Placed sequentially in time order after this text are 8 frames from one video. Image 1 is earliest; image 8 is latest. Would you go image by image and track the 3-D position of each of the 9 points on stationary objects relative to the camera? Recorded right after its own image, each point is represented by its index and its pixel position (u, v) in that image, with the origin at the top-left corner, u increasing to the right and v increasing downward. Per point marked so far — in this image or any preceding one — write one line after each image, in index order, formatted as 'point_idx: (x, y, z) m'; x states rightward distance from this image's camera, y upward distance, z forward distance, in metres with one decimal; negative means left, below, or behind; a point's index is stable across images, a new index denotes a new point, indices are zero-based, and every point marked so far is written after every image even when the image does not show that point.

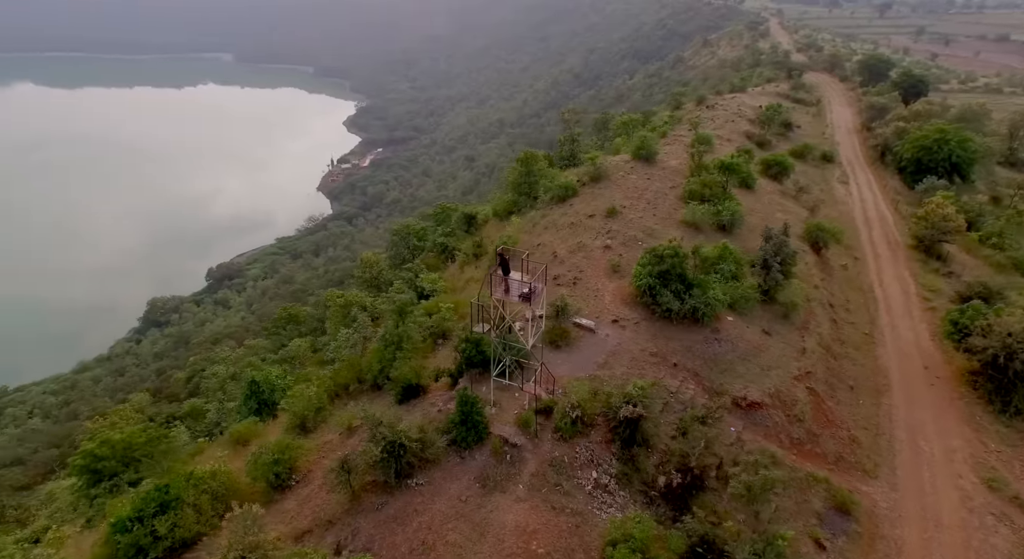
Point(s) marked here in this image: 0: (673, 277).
0: (+5.1, +0.1, +19.6) m
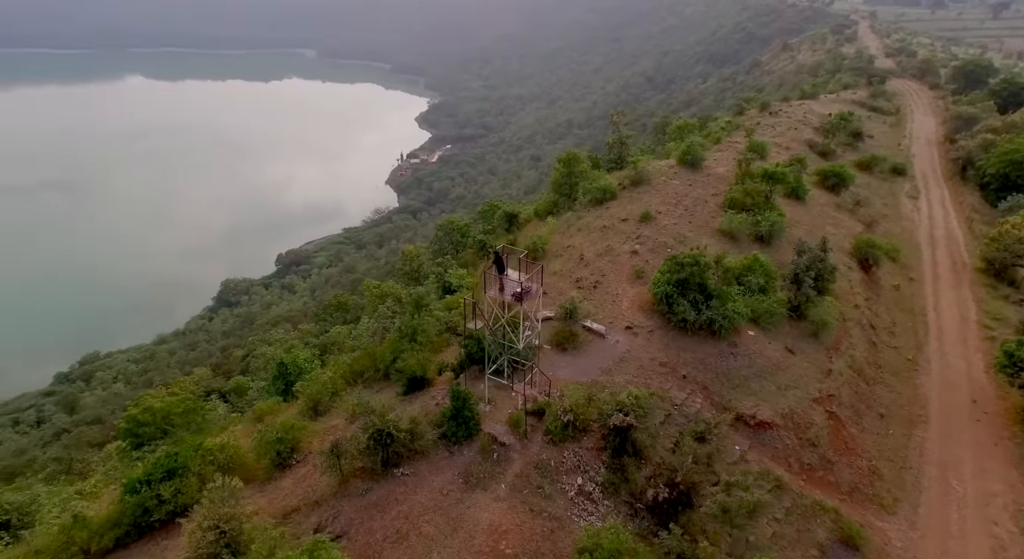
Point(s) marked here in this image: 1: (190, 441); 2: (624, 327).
0: (+5.5, -0.2, +19.1) m
1: (-8.5, -4.4, +16.7) m
2: (+3.4, -1.5, +19.1) m
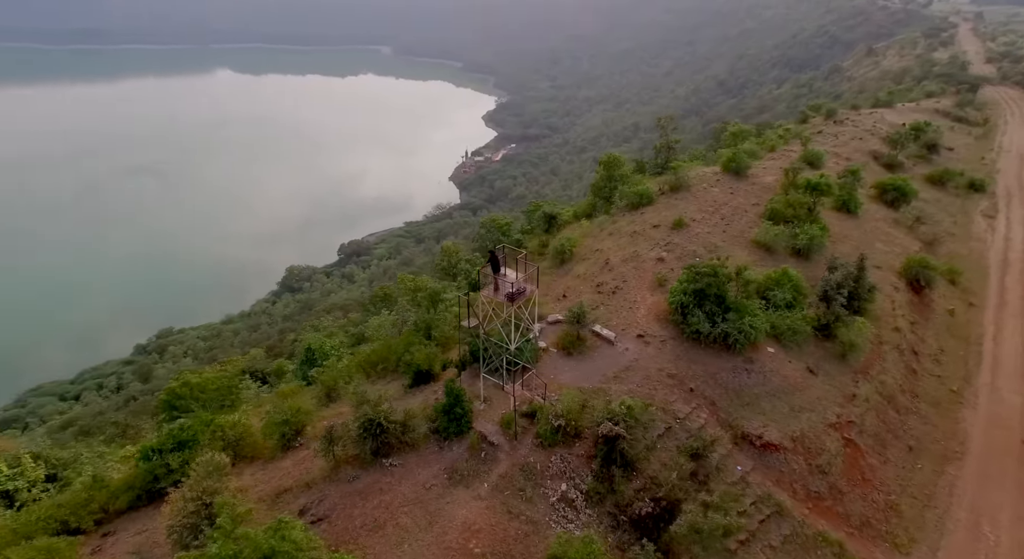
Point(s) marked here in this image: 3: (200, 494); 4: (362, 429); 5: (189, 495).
0: (+5.8, -0.5, +18.5) m
1: (-8.6, -3.9, +17.6) m
2: (+3.7, -1.7, +18.7) m
3: (-6.1, -4.2, +12.0) m
4: (-3.6, -3.6, +14.8) m
5: (-6.3, -4.2, +12.1) m
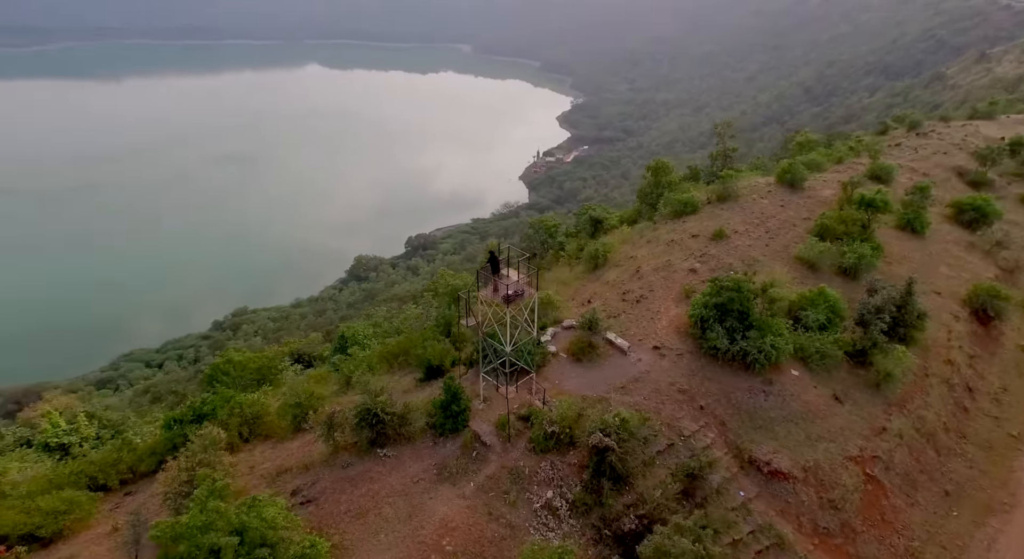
0: (+6.2, -0.9, +17.7) m
1: (-8.4, -3.4, +18.6) m
2: (+4.1, -2.0, +18.2) m
3: (-6.6, -3.8, +12.7) m
4: (-3.7, -3.4, +15.2) m
5: (-6.8, -3.8, +12.8) m
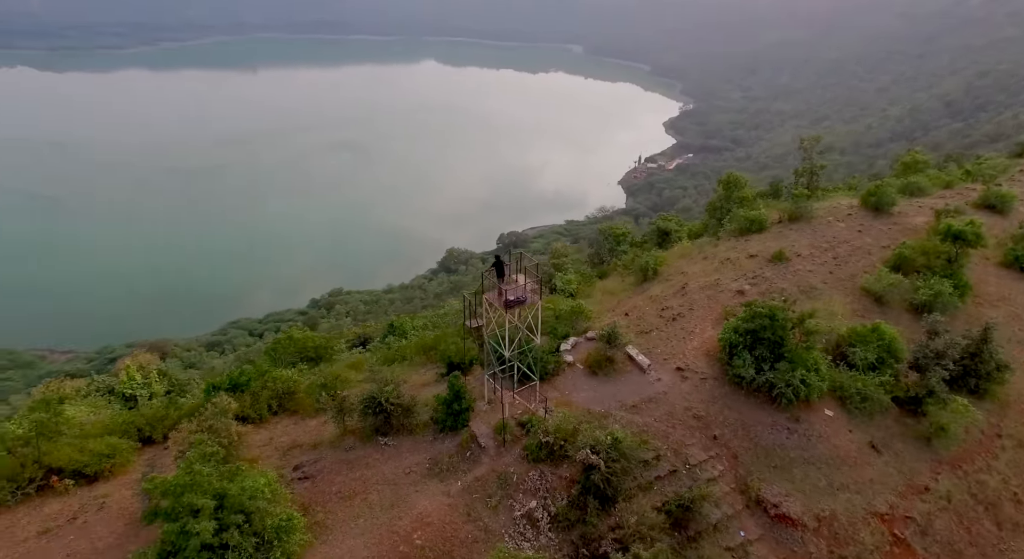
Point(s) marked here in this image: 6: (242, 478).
0: (+6.7, -1.6, +16.6) m
1: (-7.7, -2.8, +19.9) m
2: (+4.6, -2.5, +17.5) m
3: (-7.0, -3.4, +13.8) m
4: (-3.7, -3.2, +15.8) m
5: (-7.2, -3.4, +14.0) m
6: (-5.5, -4.1, +12.5) m
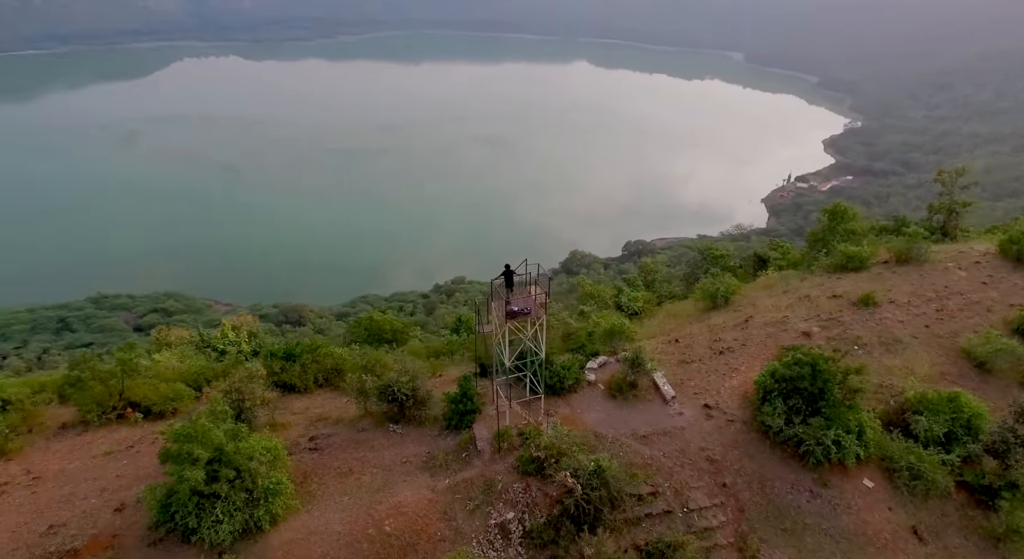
0: (+7.0, -2.7, +15.0) m
1: (-6.4, -2.2, +21.5) m
2: (+5.0, -3.3, +16.4) m
3: (-7.1, -2.7, +15.5) m
4: (-3.5, -3.0, +16.6) m
5: (-7.2, -2.7, +15.7) m
6: (-6.0, -3.6, +13.9) m
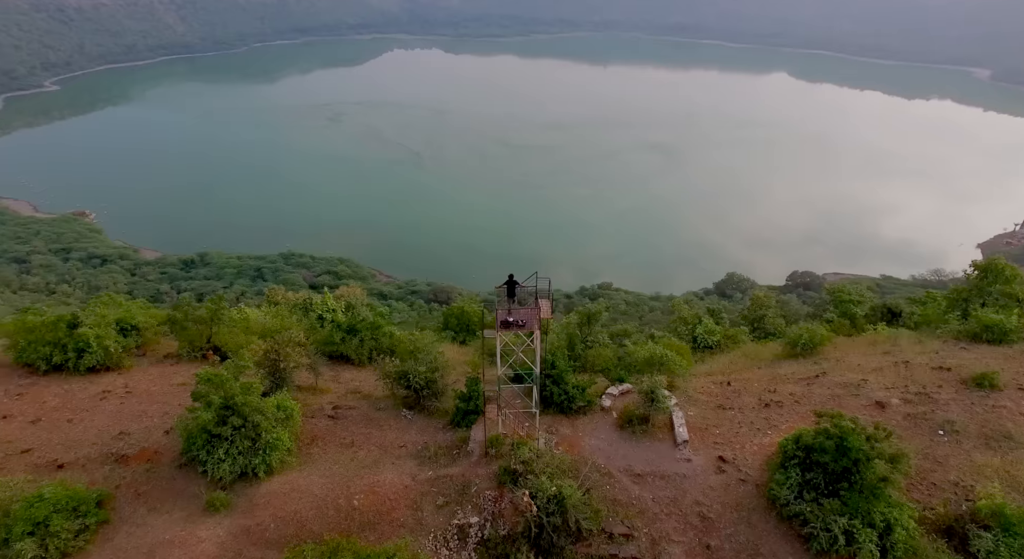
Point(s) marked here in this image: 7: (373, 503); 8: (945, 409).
0: (+6.5, -3.9, +13.0) m
1: (-4.3, -1.6, +22.9) m
2: (+4.9, -4.2, +14.8) m
3: (-6.7, -1.9, +17.3) m
4: (-3.0, -2.7, +17.4) m
5: (-6.8, -1.9, +17.6) m
6: (-6.3, -2.9, +15.5) m
7: (-3.1, -5.1, +14.2) m
8: (+10.9, -3.2, +15.7) m
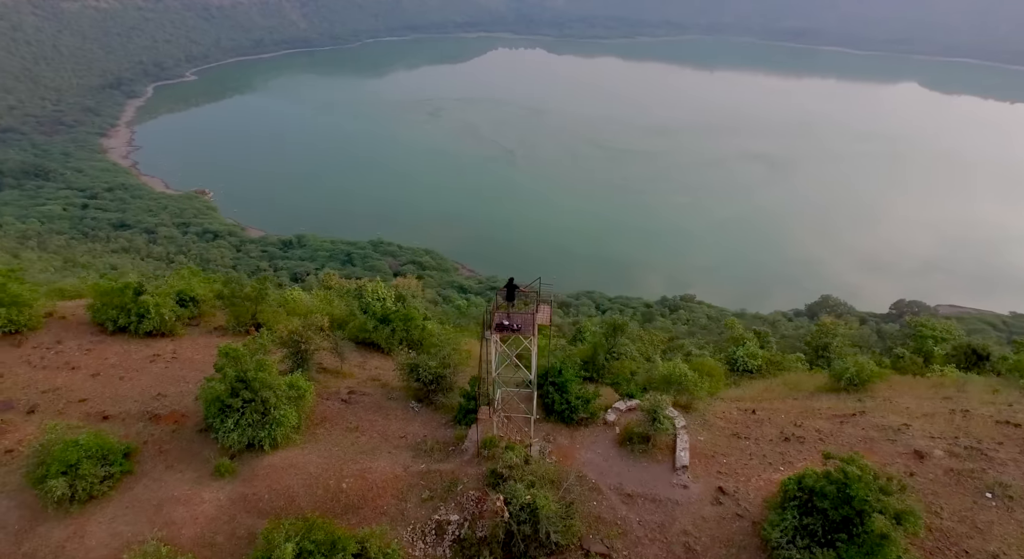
0: (+5.9, -4.4, +11.8) m
1: (-3.0, -1.4, +23.3) m
2: (+4.6, -4.6, +13.8) m
3: (-6.3, -1.4, +18.1) m
4: (-2.7, -2.5, +17.6) m
5: (-6.3, -1.4, +18.4) m
6: (-6.2, -2.4, +16.3) m
7: (-3.5, -4.9, +14.5) m
8: (+10.7, -4.1, +13.8) m
